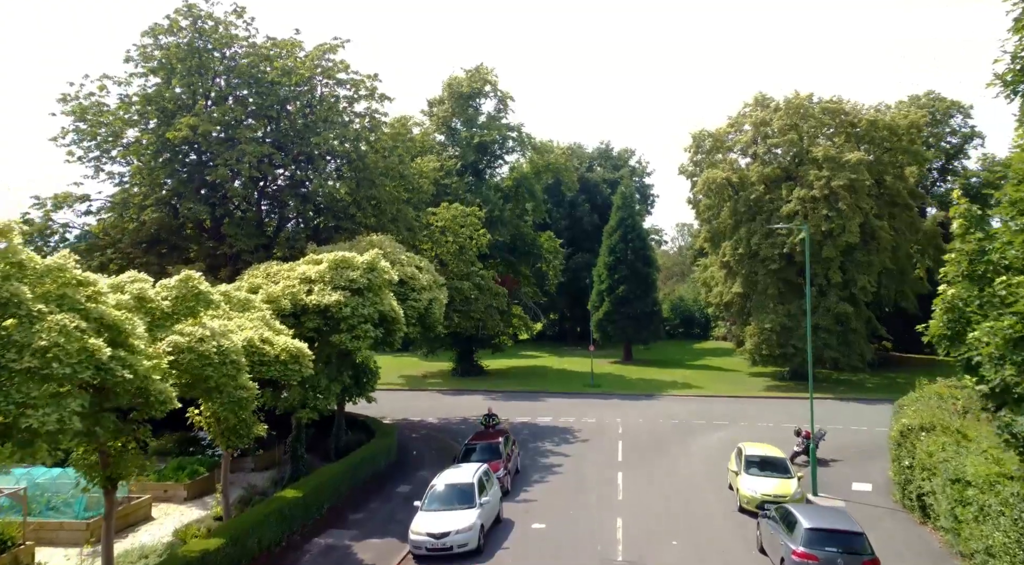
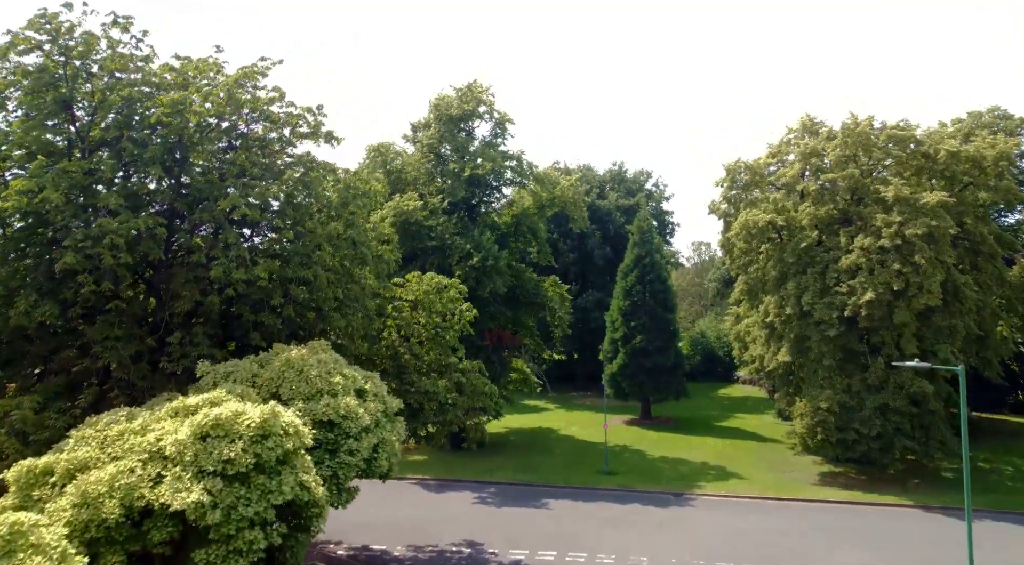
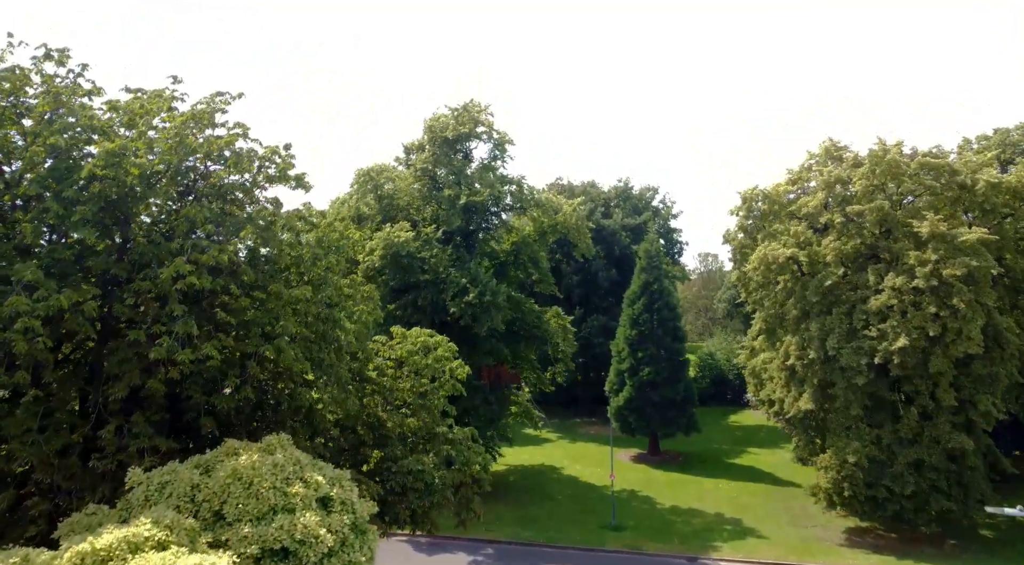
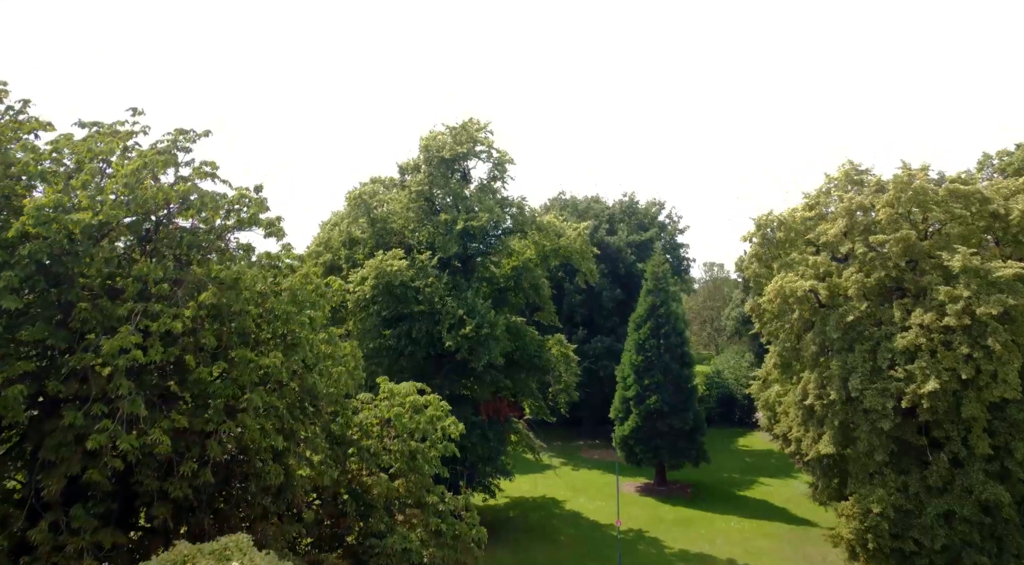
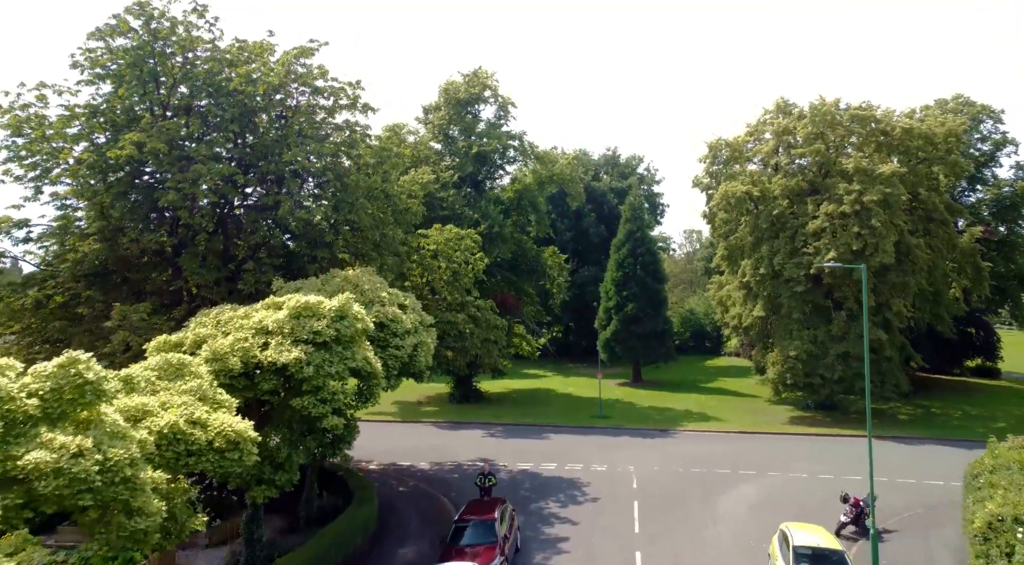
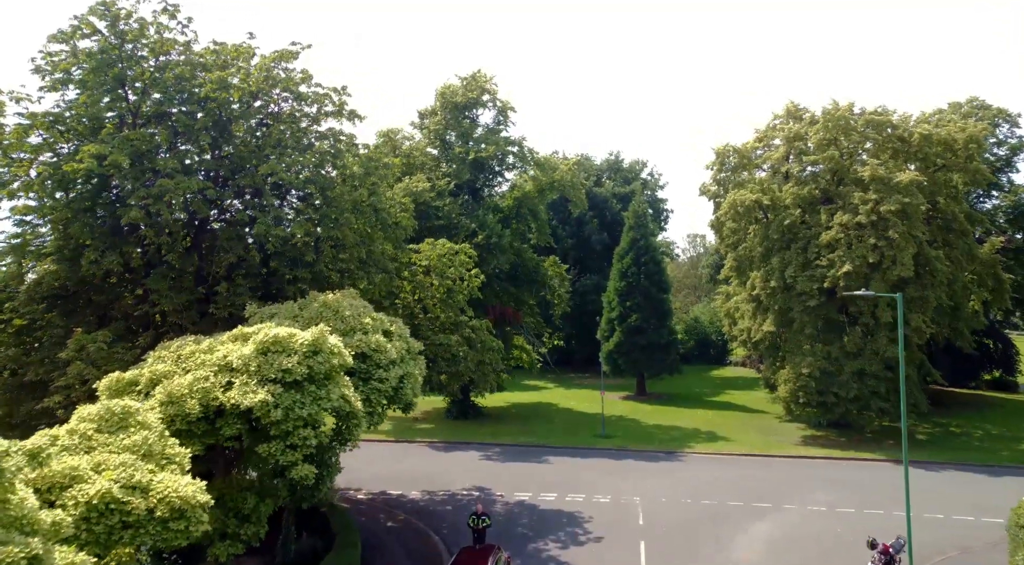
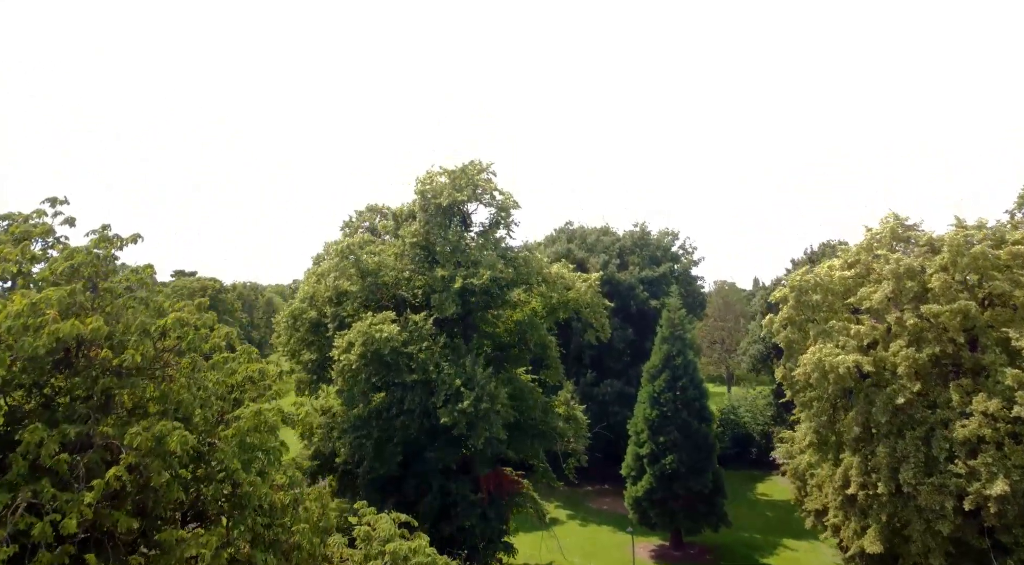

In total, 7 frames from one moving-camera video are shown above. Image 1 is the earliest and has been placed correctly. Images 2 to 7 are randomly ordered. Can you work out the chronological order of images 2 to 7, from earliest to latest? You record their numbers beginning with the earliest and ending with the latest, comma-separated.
5, 6, 2, 3, 4, 7
